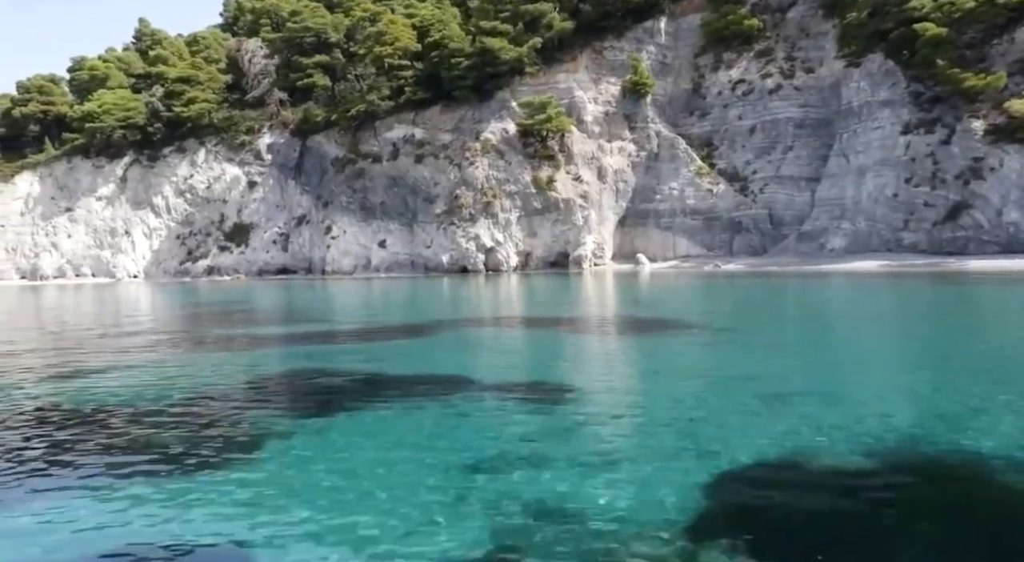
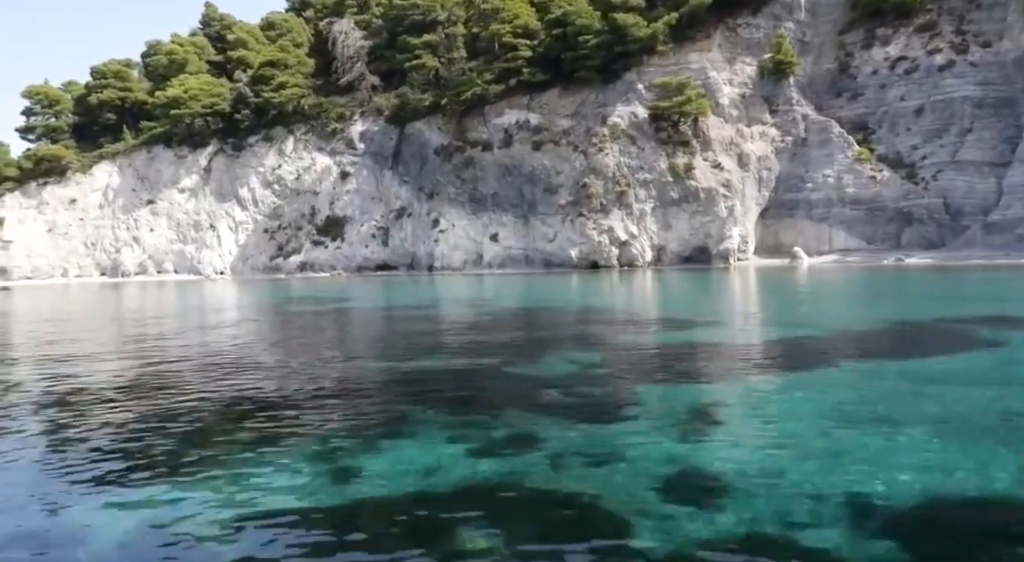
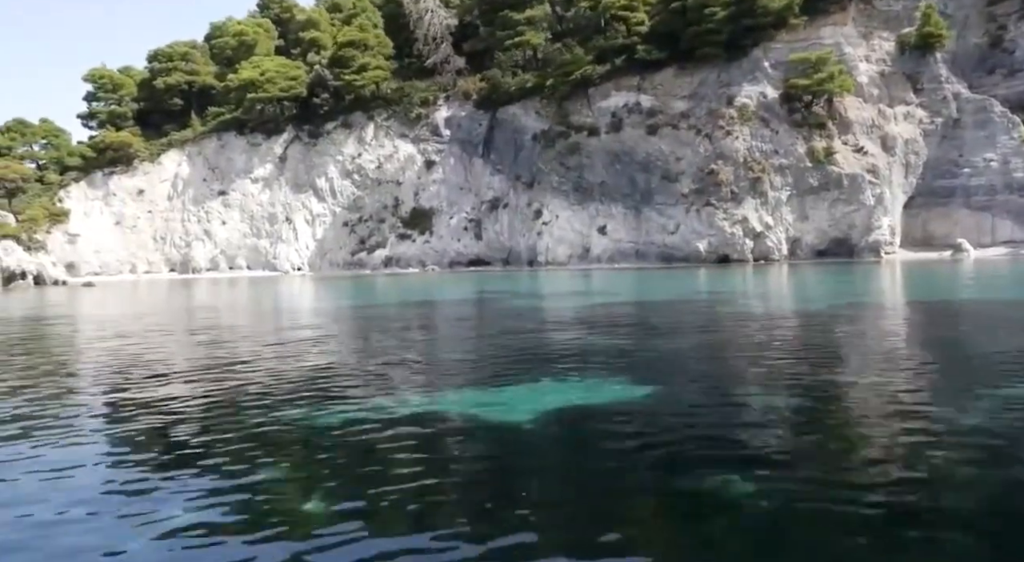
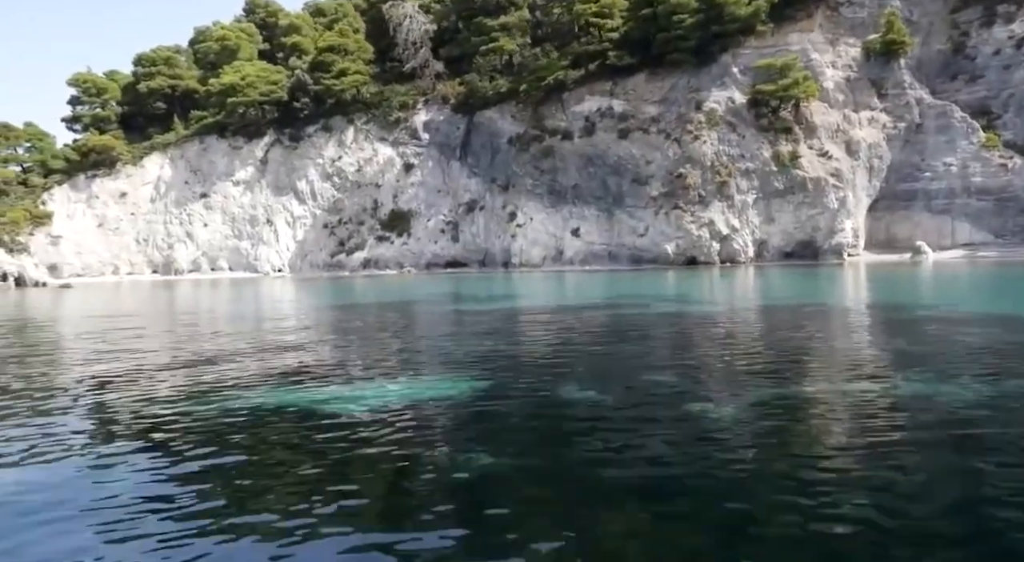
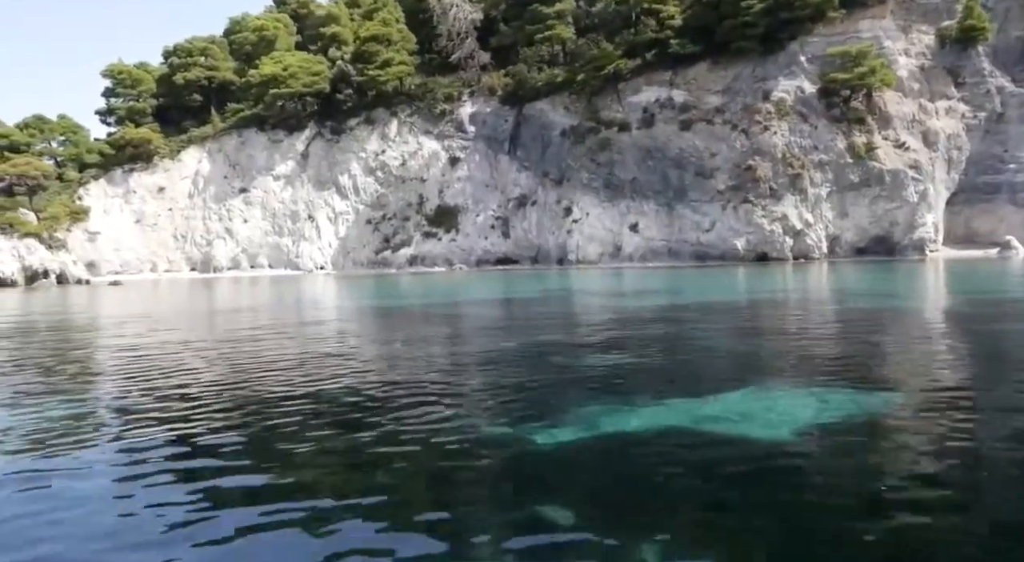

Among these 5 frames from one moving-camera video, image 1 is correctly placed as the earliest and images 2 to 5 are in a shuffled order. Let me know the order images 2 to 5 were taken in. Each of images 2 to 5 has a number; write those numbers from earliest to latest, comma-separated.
2, 4, 3, 5
